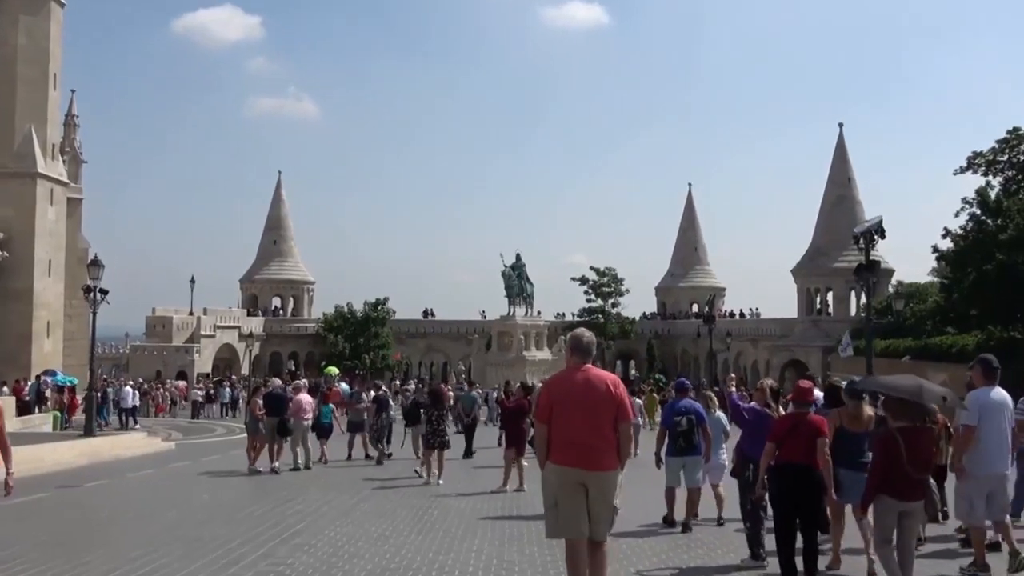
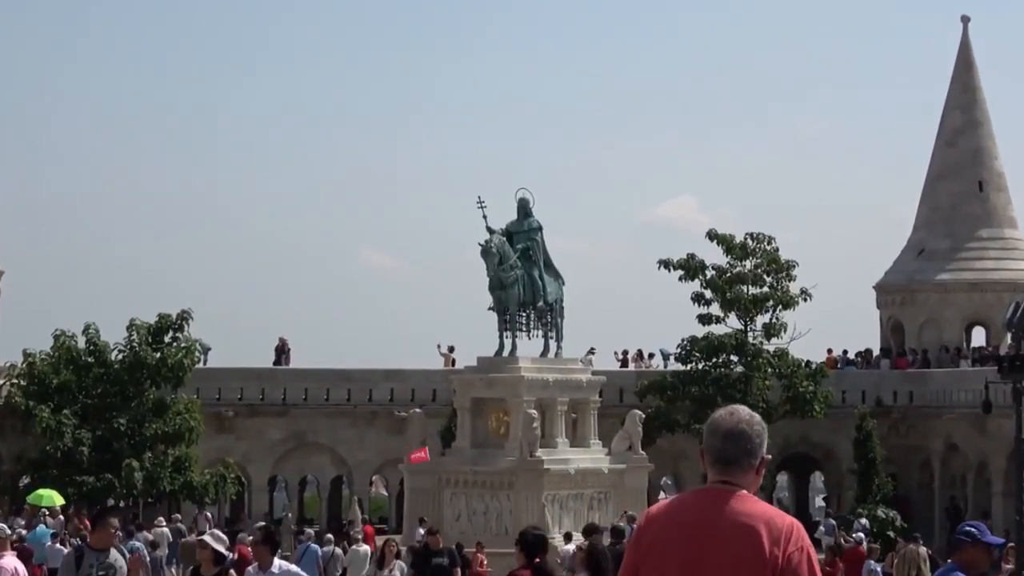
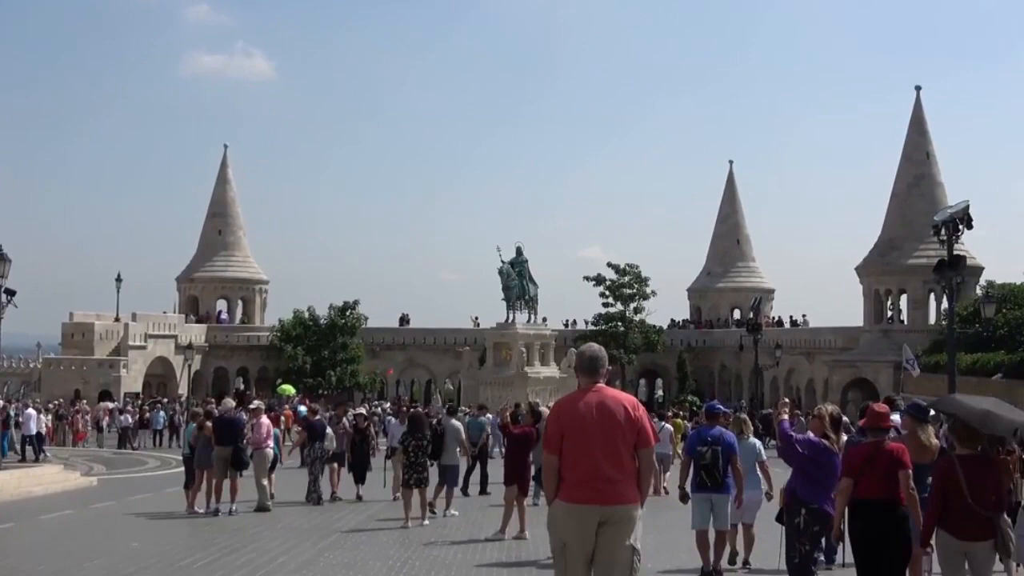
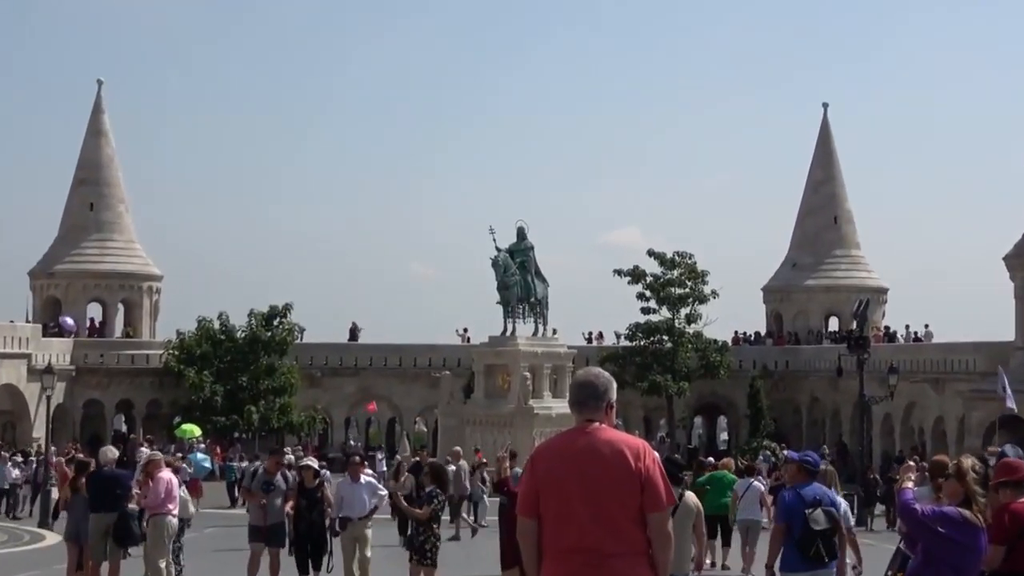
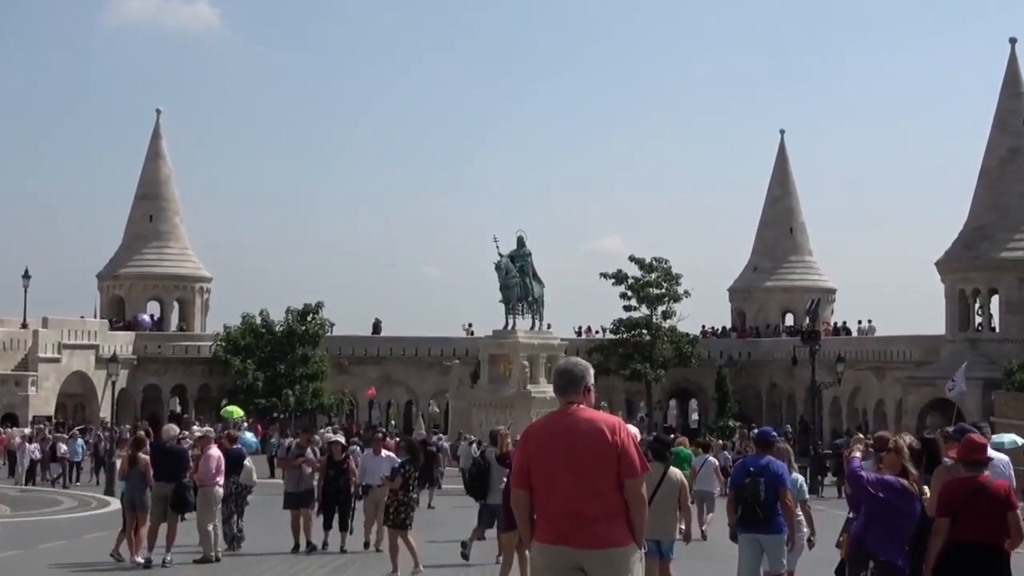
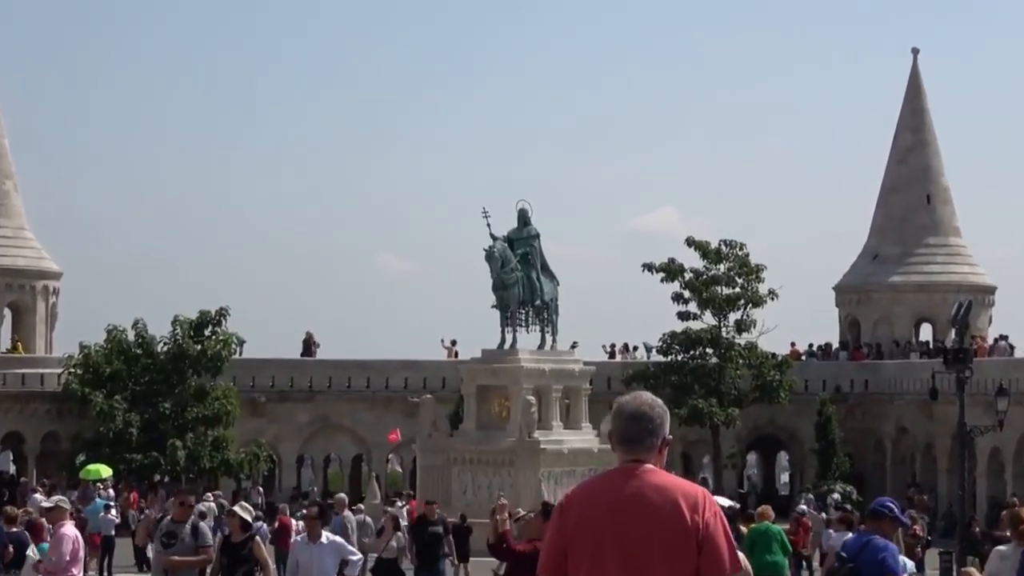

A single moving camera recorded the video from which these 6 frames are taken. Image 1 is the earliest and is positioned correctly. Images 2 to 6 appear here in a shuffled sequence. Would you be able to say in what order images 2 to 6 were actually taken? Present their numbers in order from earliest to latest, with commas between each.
3, 5, 4, 6, 2
